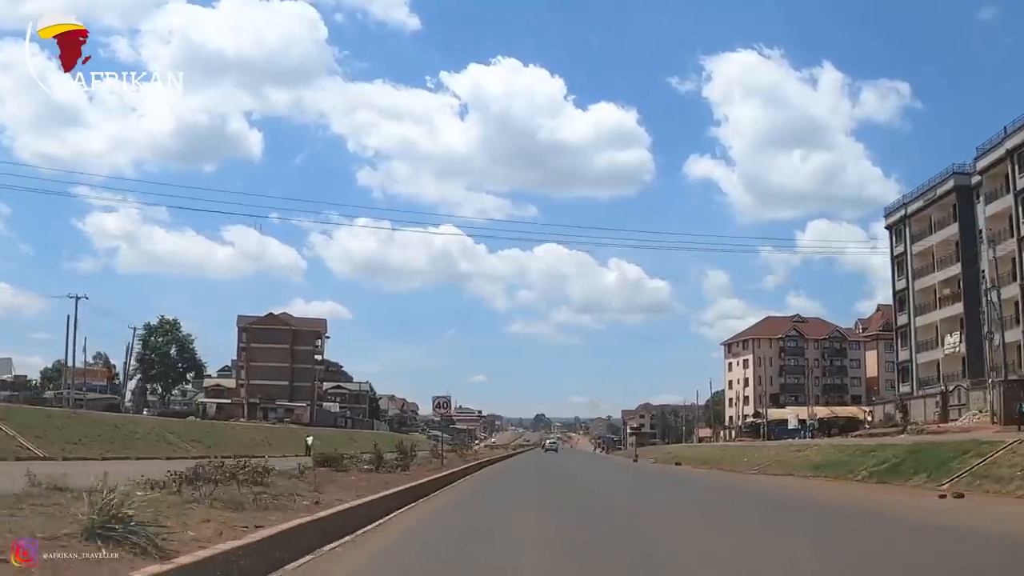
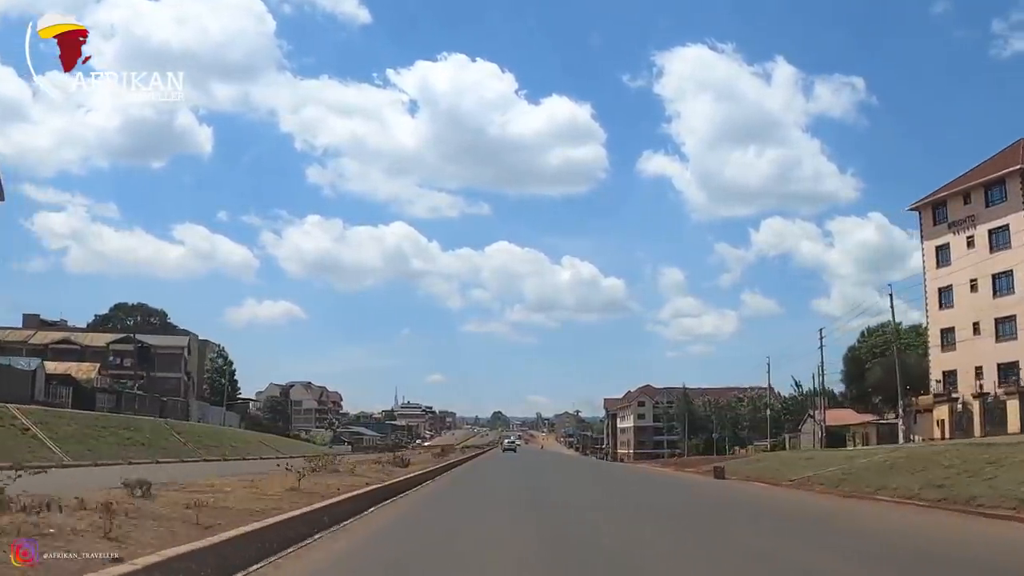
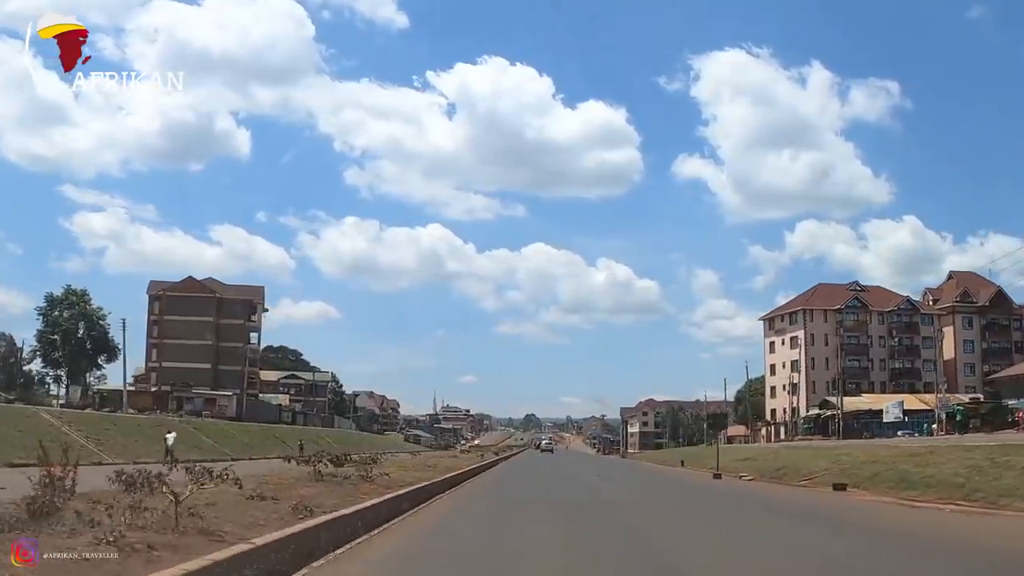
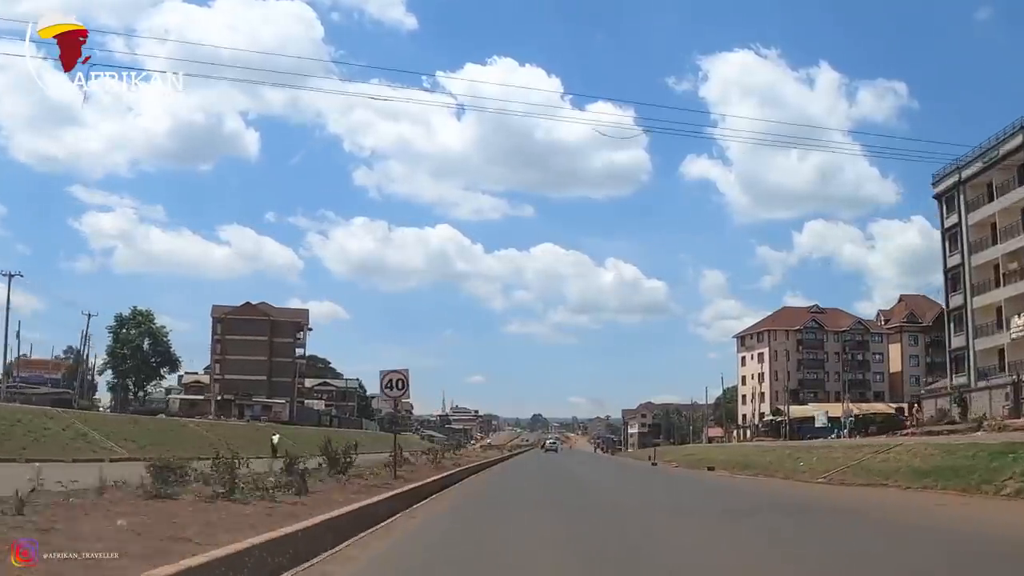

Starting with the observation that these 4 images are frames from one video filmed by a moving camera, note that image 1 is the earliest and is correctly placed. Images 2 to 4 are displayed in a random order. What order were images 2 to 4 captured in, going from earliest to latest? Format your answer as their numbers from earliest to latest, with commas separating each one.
4, 3, 2
